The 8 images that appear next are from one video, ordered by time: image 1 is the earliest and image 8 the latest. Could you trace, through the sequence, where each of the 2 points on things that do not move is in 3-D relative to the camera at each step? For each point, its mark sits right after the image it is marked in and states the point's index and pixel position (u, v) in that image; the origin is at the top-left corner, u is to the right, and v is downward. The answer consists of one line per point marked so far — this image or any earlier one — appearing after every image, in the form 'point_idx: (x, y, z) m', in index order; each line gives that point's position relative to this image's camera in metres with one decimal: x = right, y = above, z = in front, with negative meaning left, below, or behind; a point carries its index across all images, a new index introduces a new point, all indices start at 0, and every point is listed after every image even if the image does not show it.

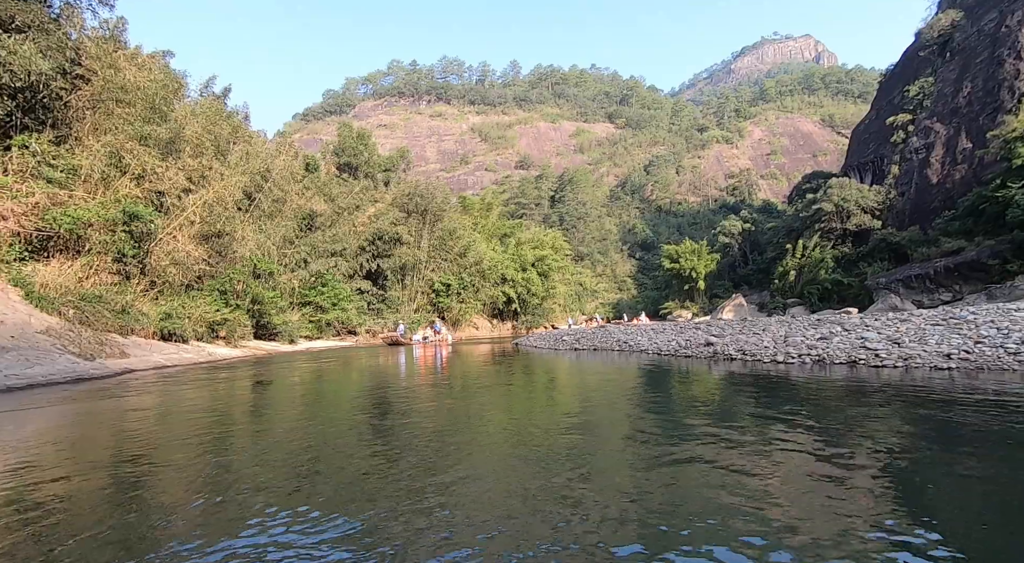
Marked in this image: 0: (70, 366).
0: (-14.0, -2.6, +19.3) m
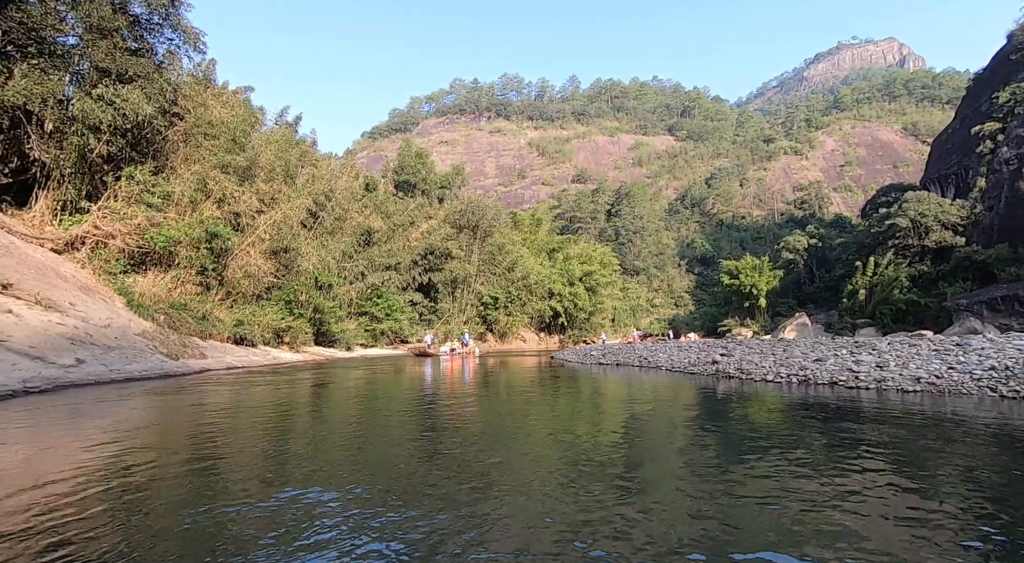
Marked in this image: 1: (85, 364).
0: (-12.8, -3.0, +21.9) m
1: (-13.3, -2.6, +19.0) m
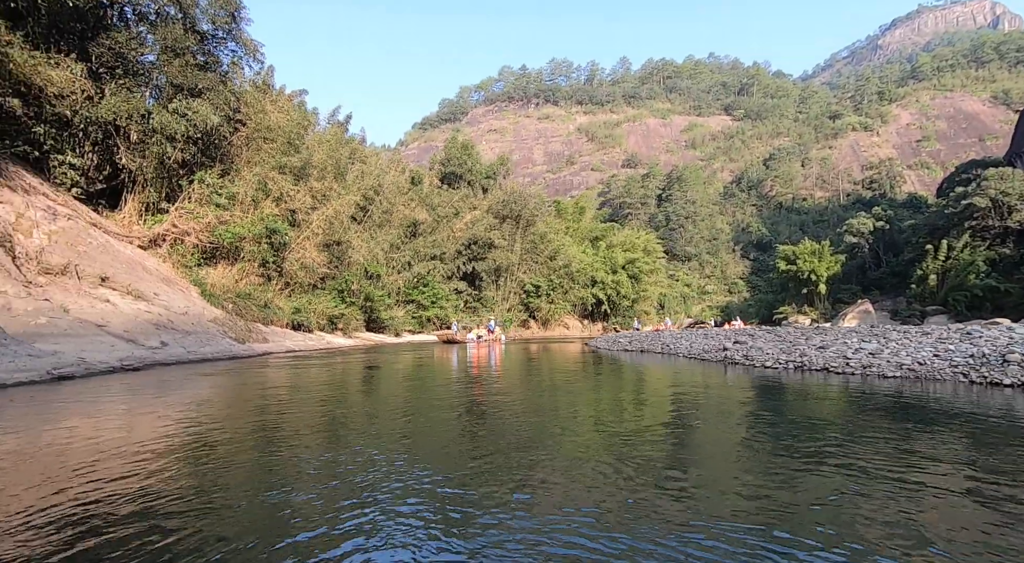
0: (-11.4, -2.6, +24.3) m
1: (-12.1, -2.3, +21.4) m
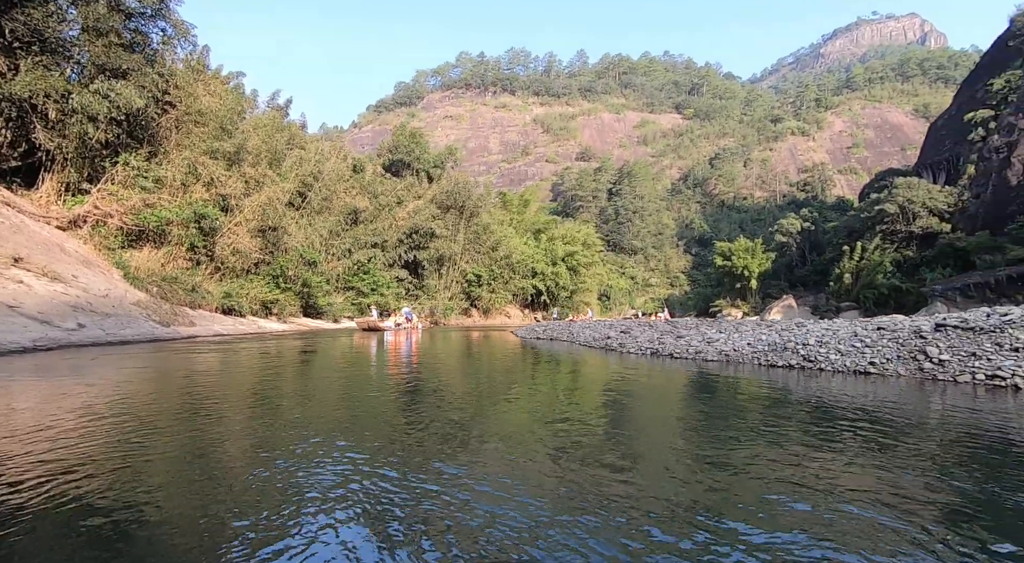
0: (-14.2, -1.9, +24.1) m
1: (-14.7, -1.6, +21.2) m
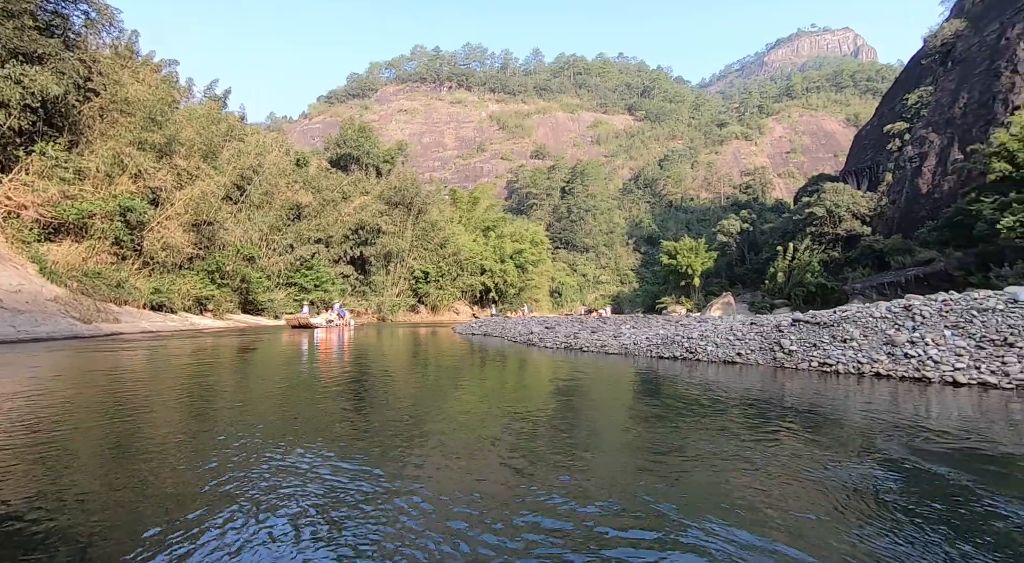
0: (-16.5, -1.7, +23.1) m
1: (-16.8, -1.4, +20.2) m
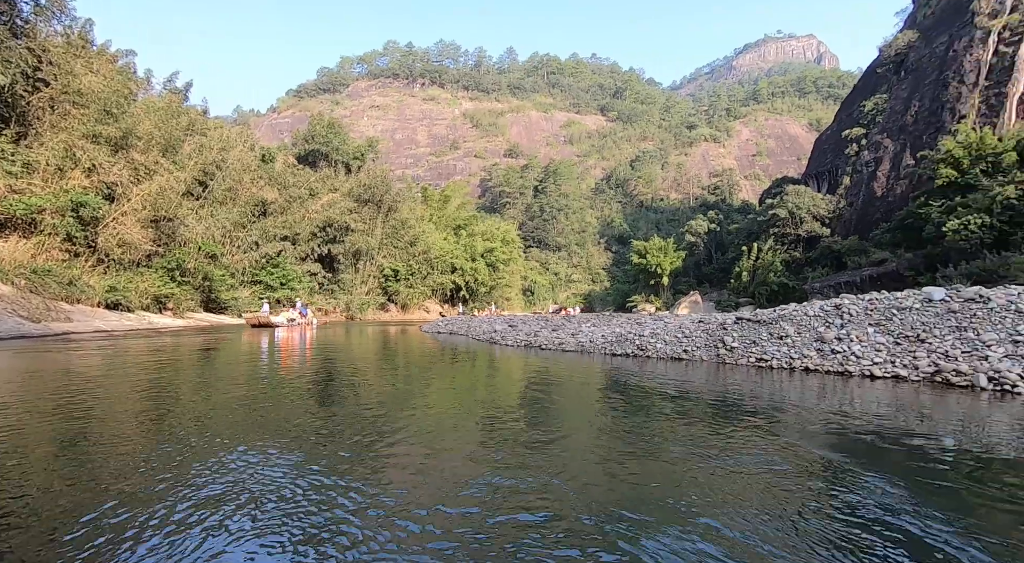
0: (-17.7, -1.6, +22.3) m
1: (-17.9, -1.4, +19.3) m
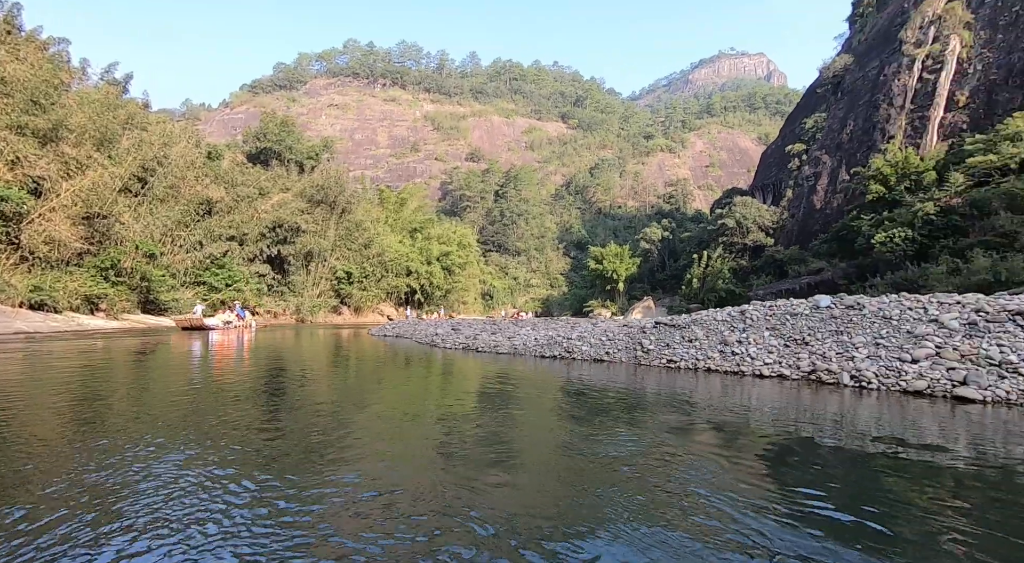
0: (-19.6, -1.6, +20.9) m
1: (-19.5, -1.3, +17.9) m
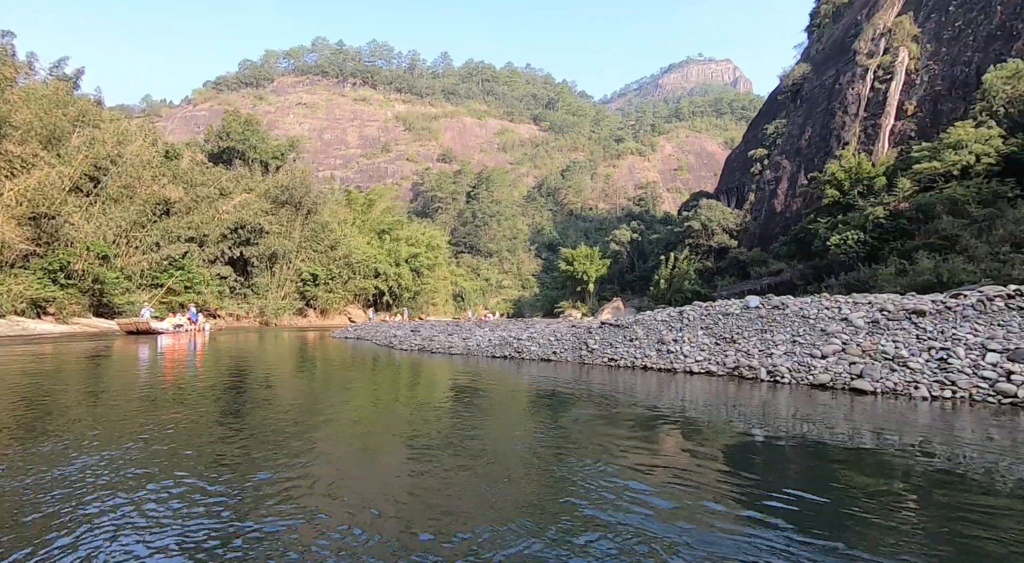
0: (-20.8, -1.7, +19.8) m
1: (-20.6, -1.4, +16.9) m
